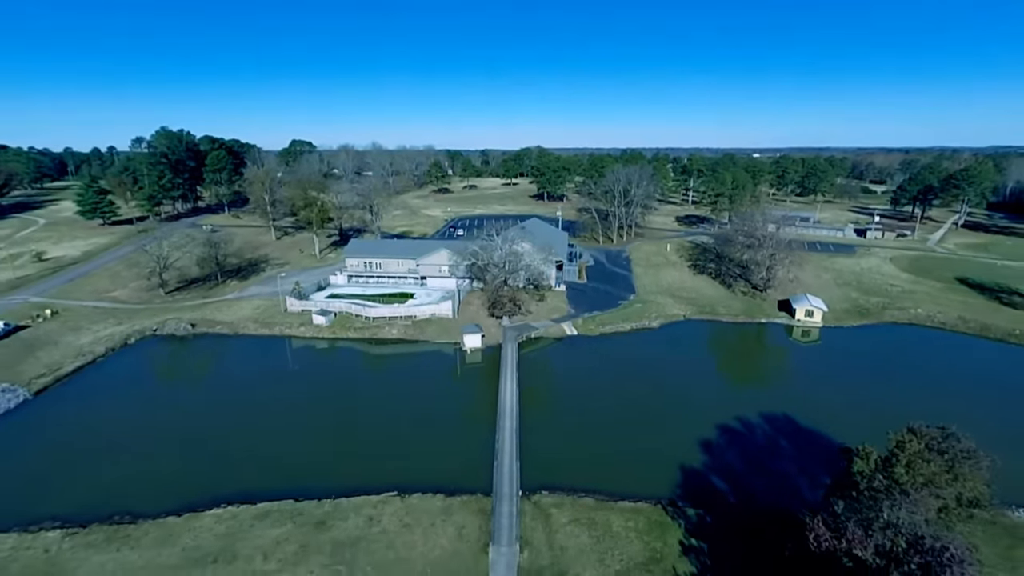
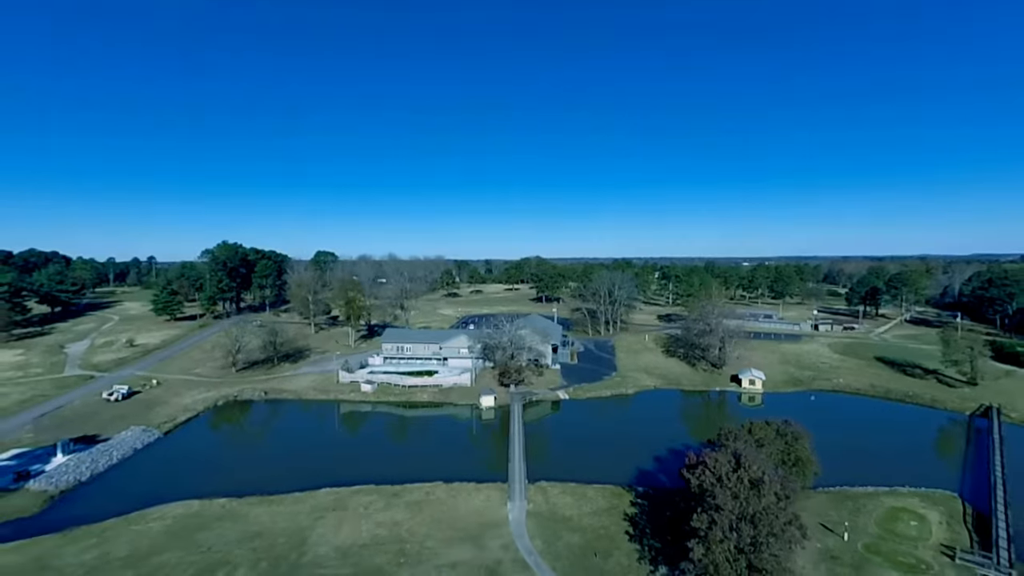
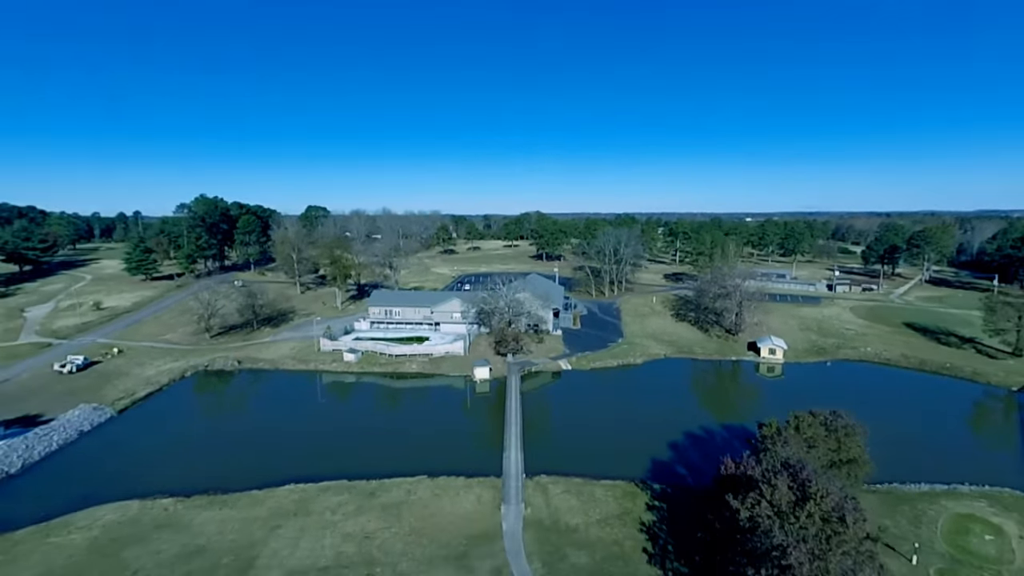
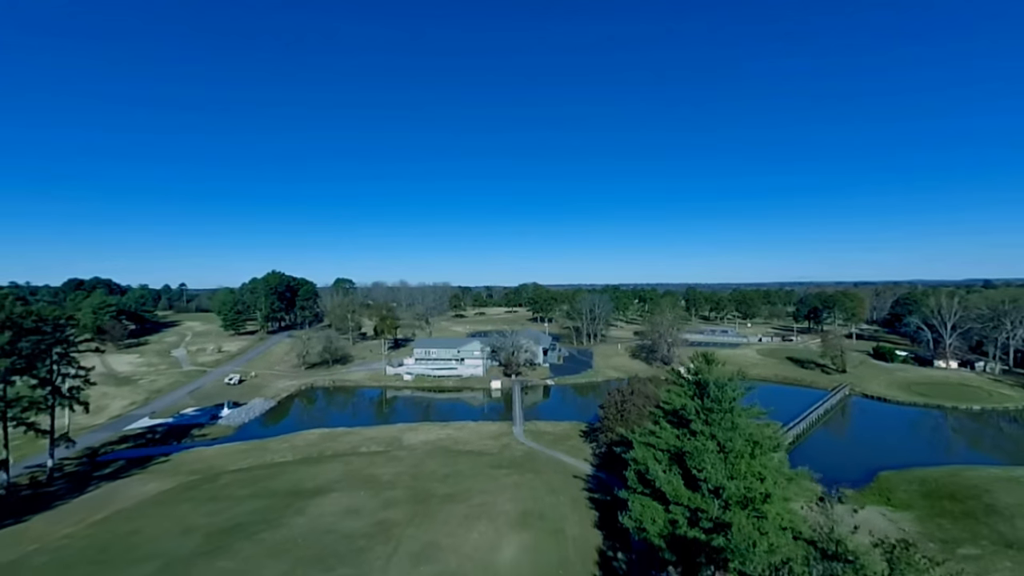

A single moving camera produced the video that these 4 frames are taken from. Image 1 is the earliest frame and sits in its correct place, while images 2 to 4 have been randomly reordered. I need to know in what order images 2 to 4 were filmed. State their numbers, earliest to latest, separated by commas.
3, 2, 4
